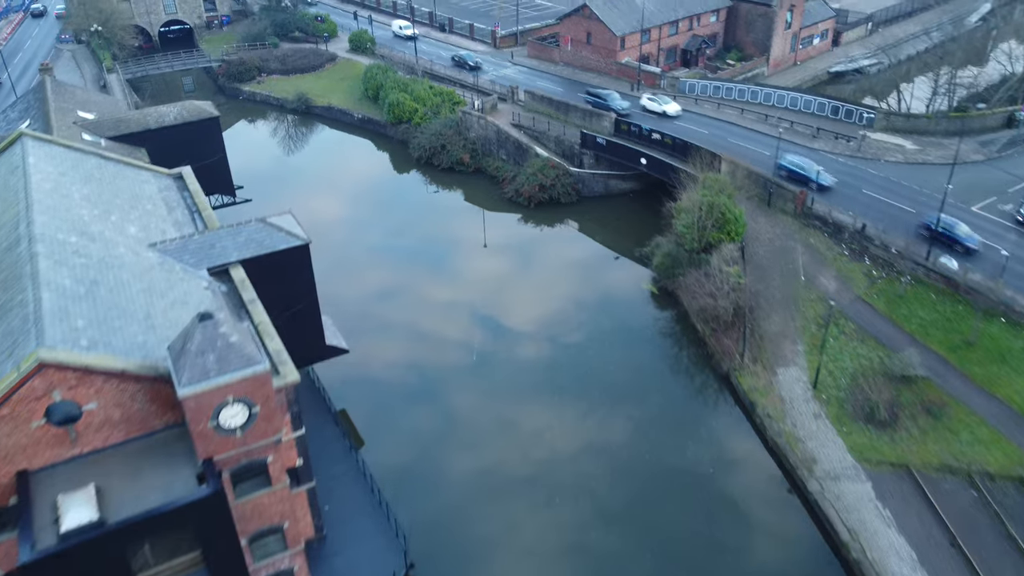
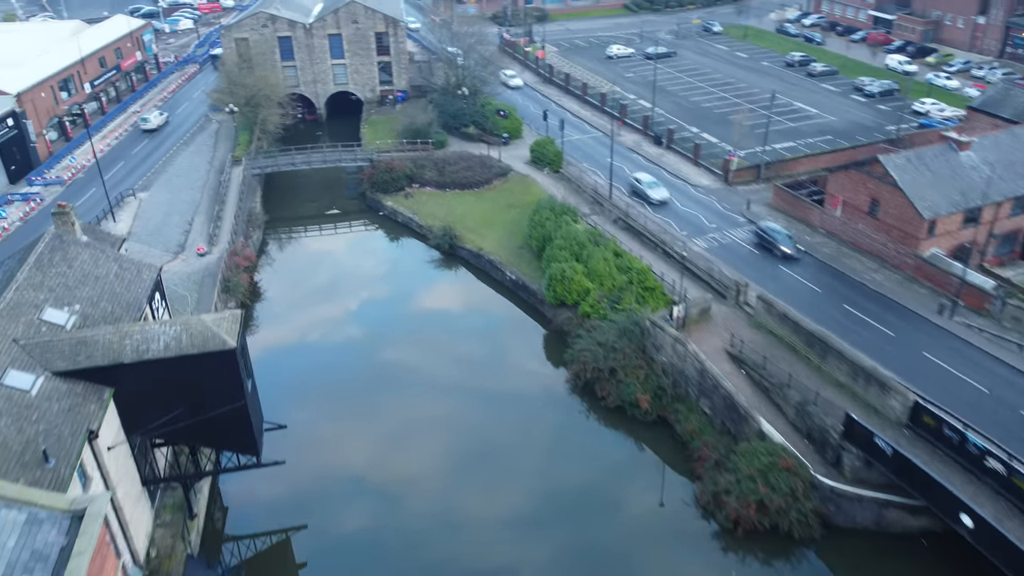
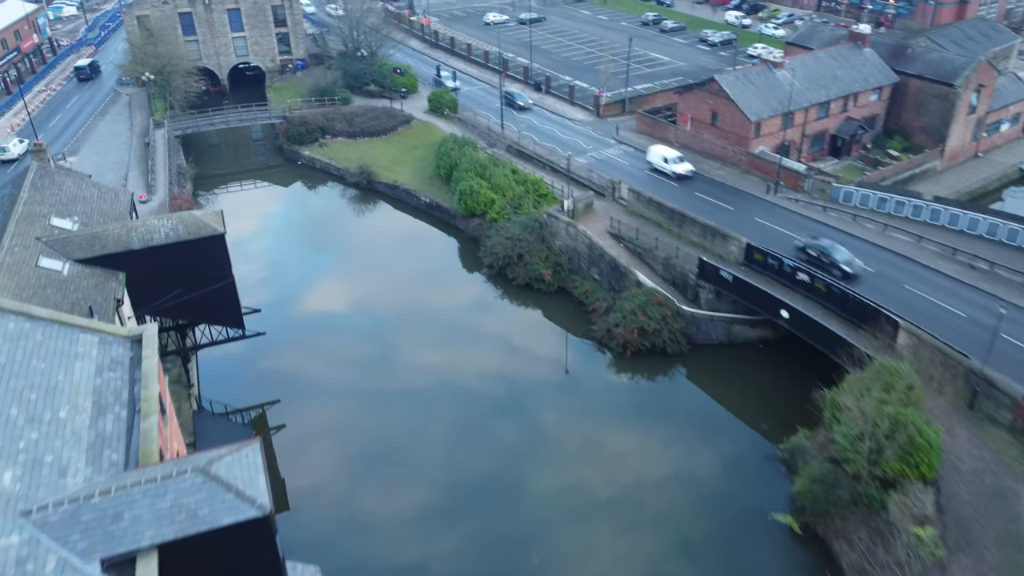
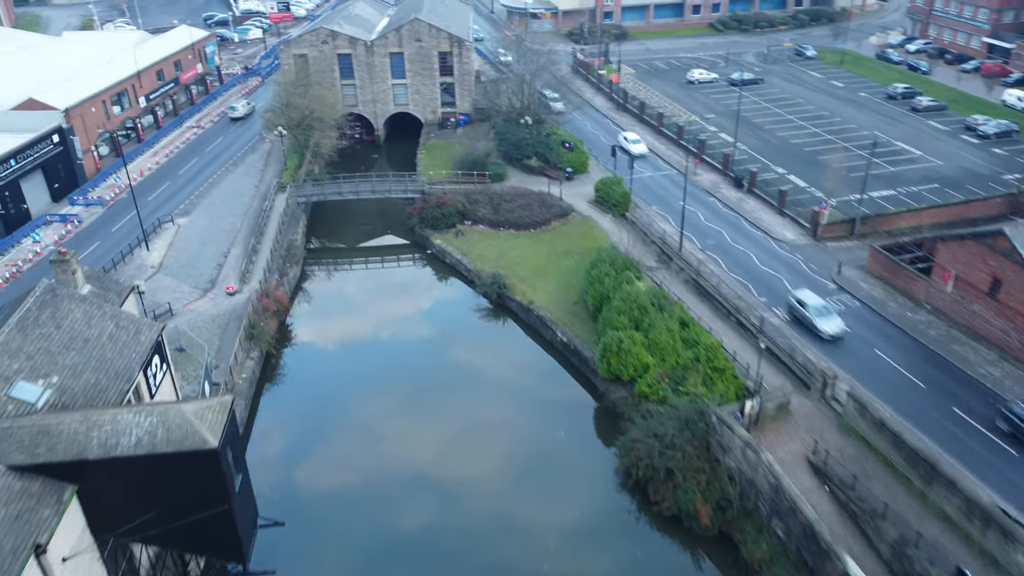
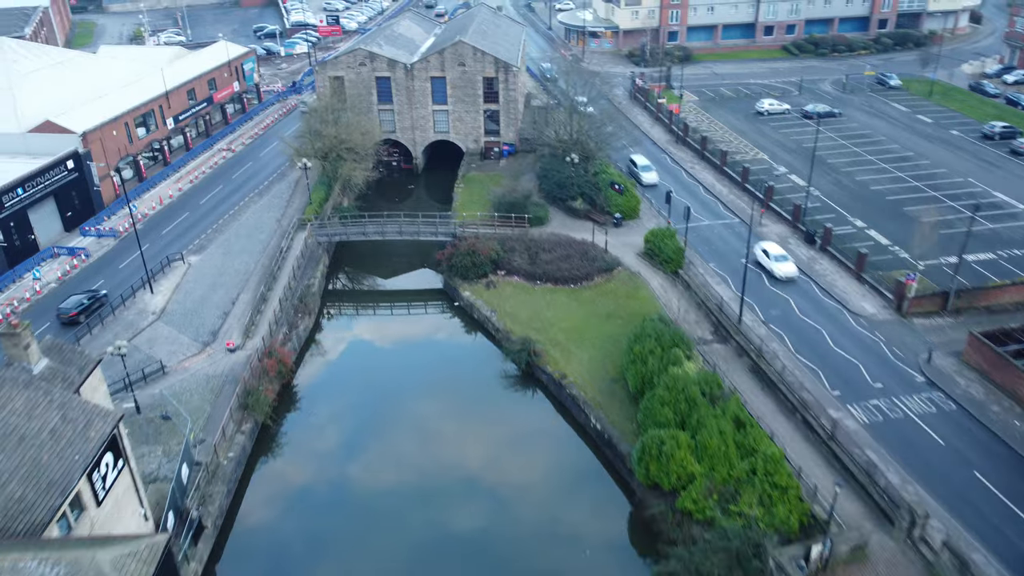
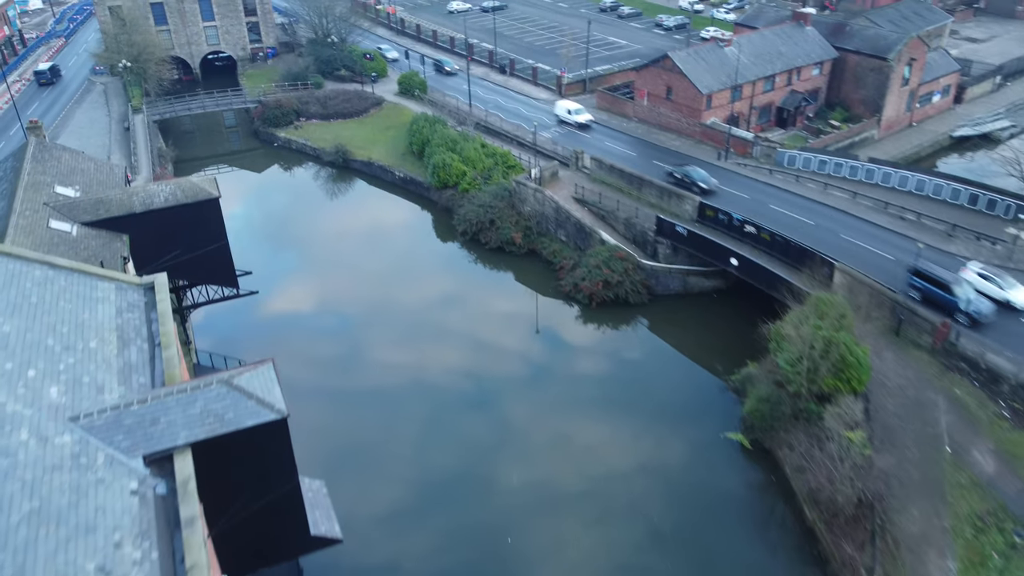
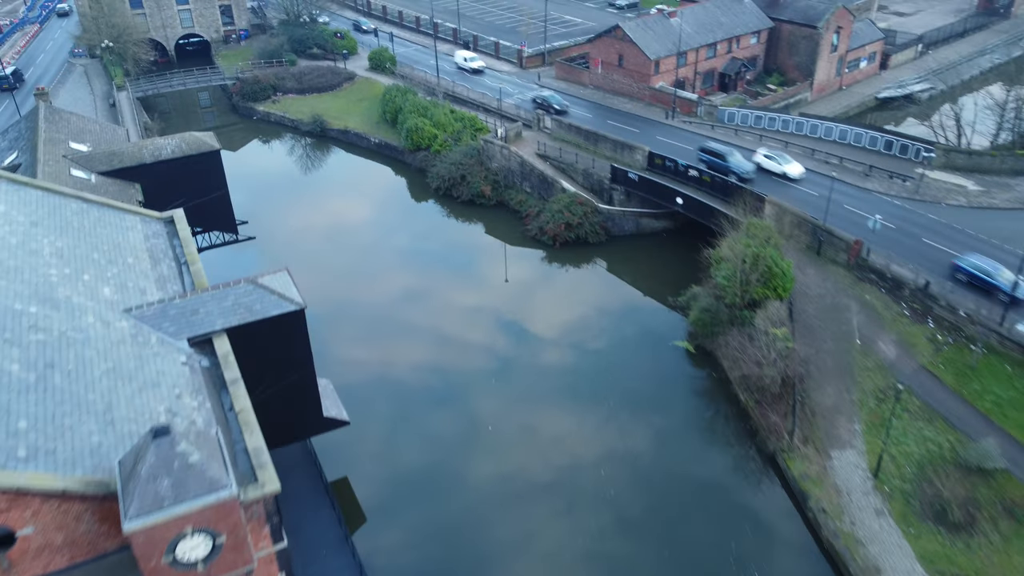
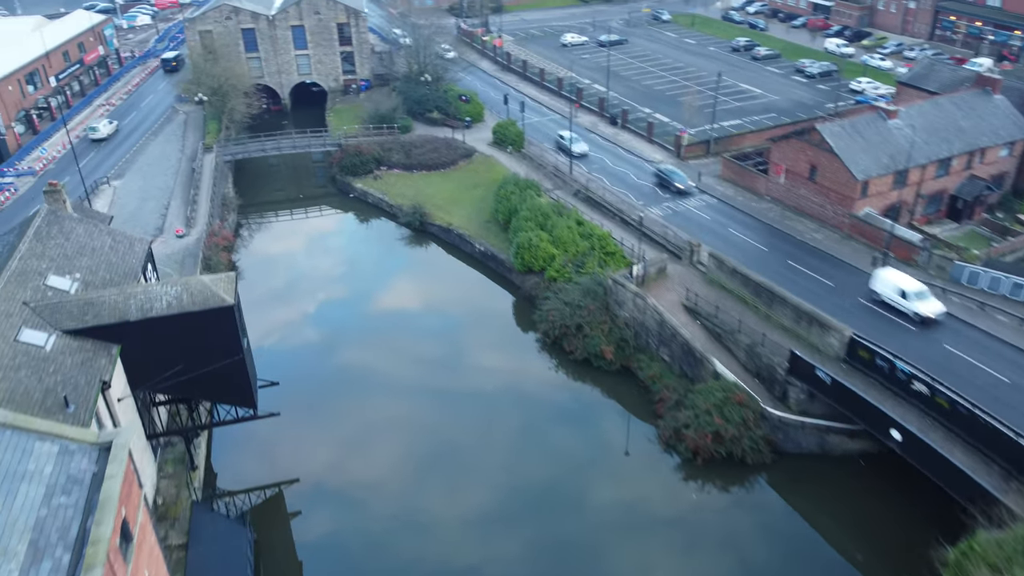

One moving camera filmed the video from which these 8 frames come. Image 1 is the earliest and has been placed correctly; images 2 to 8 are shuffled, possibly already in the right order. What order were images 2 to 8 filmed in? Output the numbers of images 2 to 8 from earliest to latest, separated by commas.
7, 6, 3, 8, 2, 4, 5
